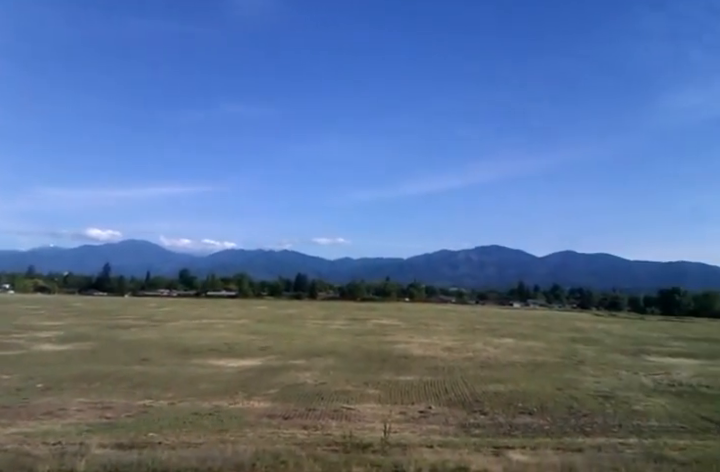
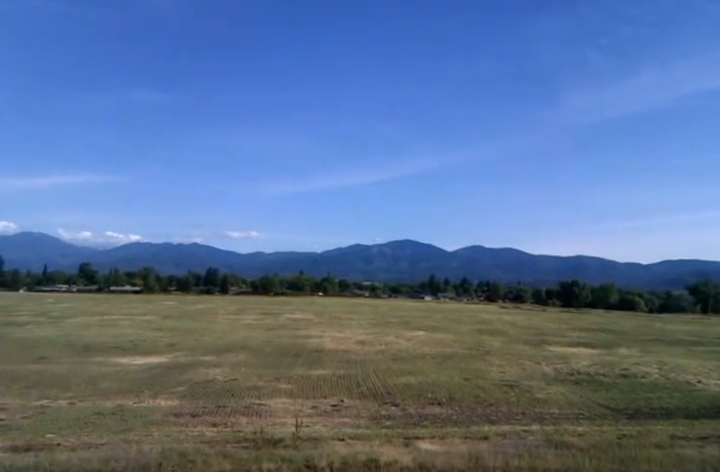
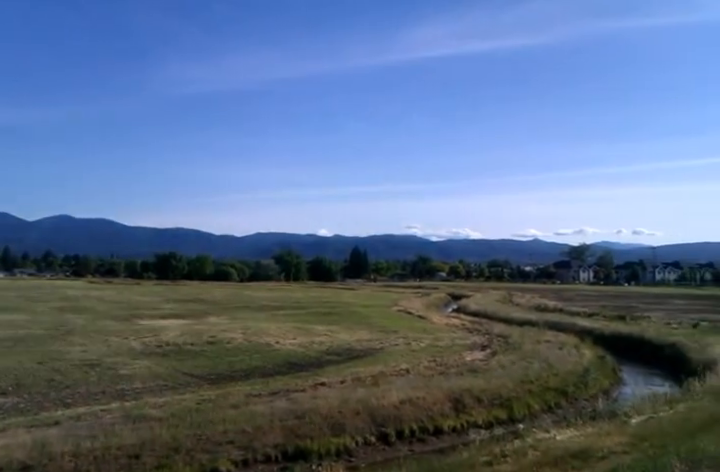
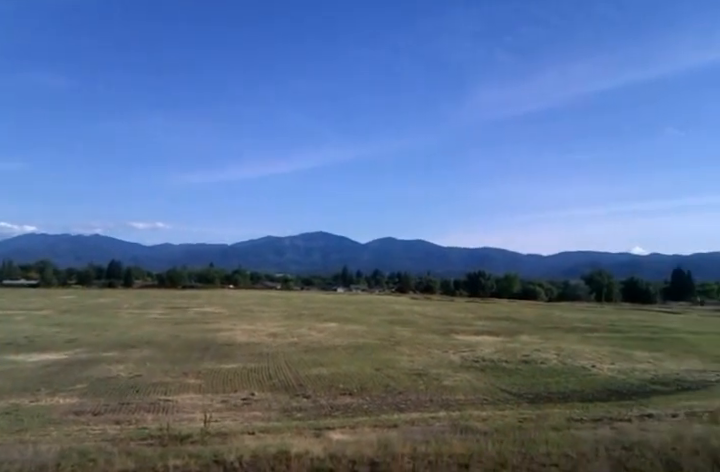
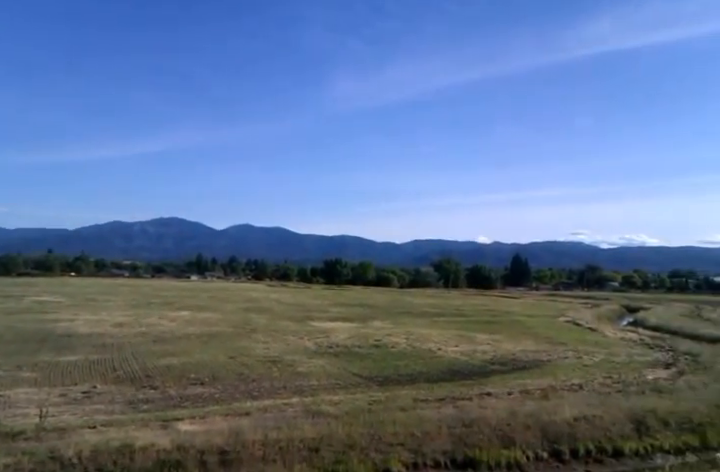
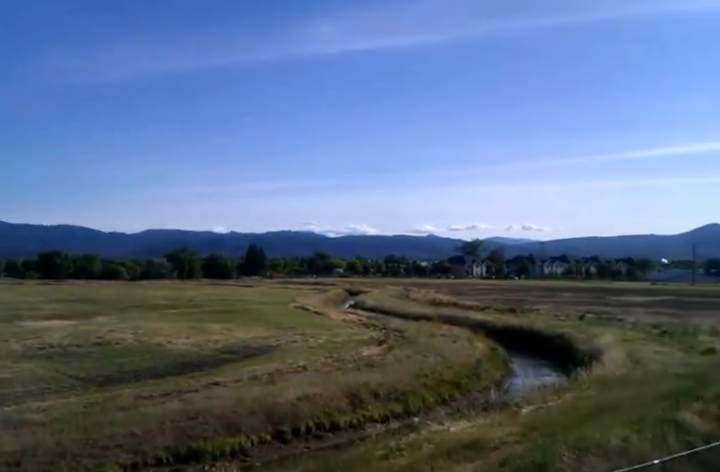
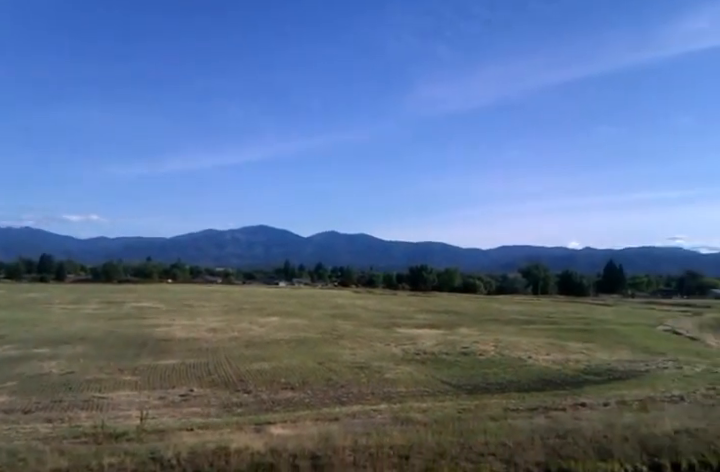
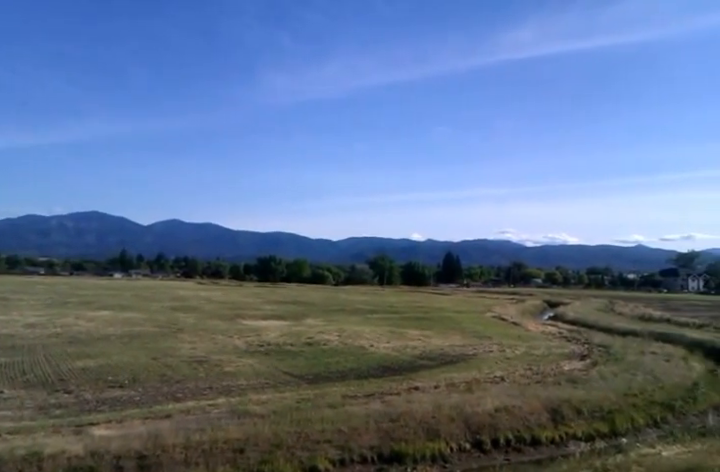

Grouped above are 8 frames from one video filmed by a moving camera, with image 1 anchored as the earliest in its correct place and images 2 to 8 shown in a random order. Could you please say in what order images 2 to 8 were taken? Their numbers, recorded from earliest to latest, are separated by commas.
2, 4, 7, 5, 8, 3, 6
